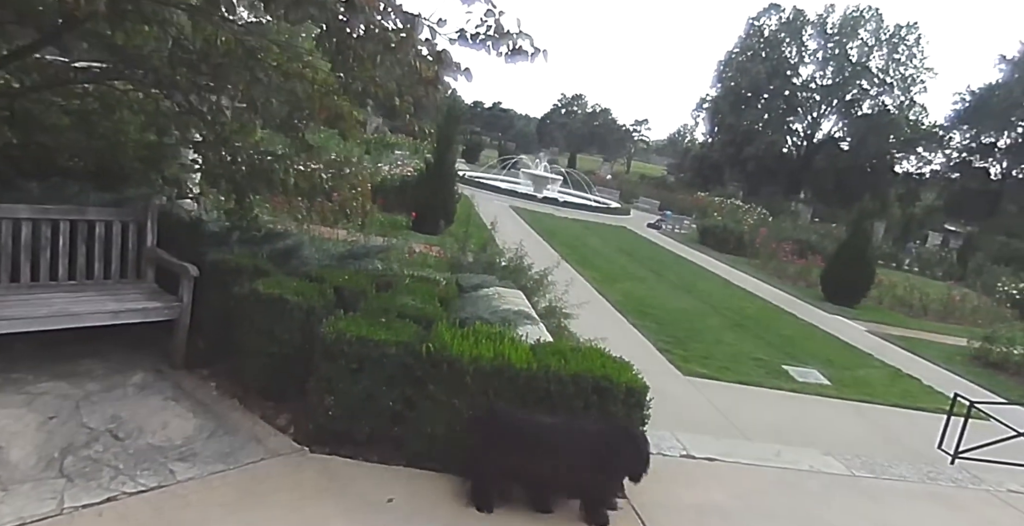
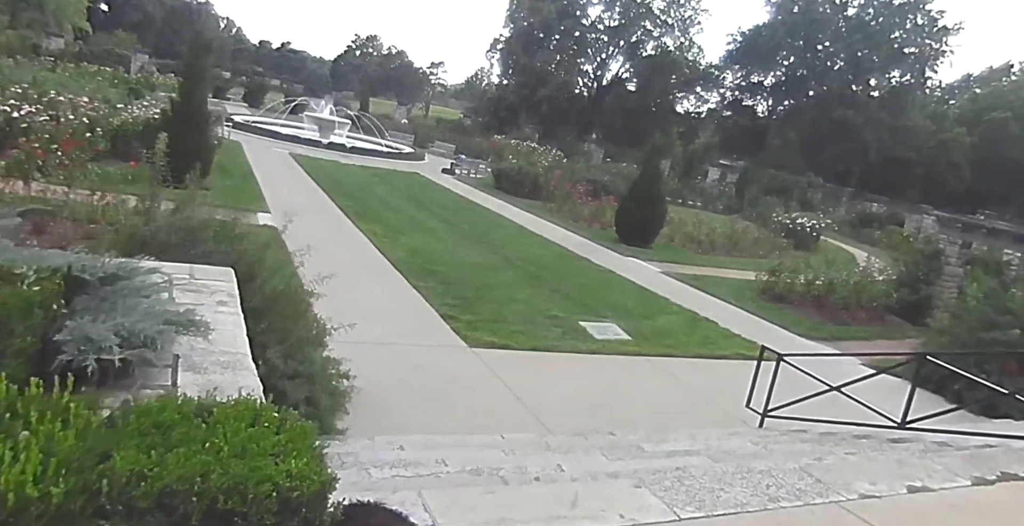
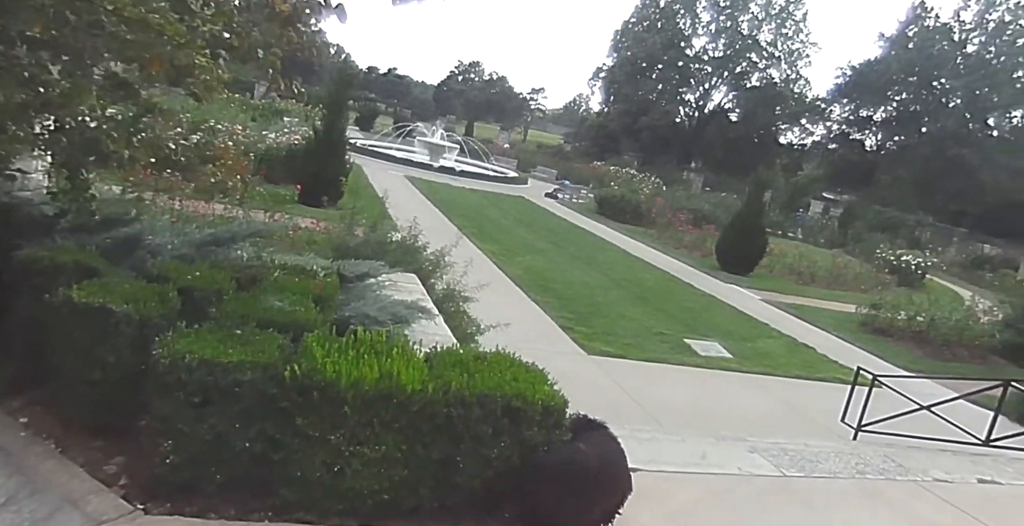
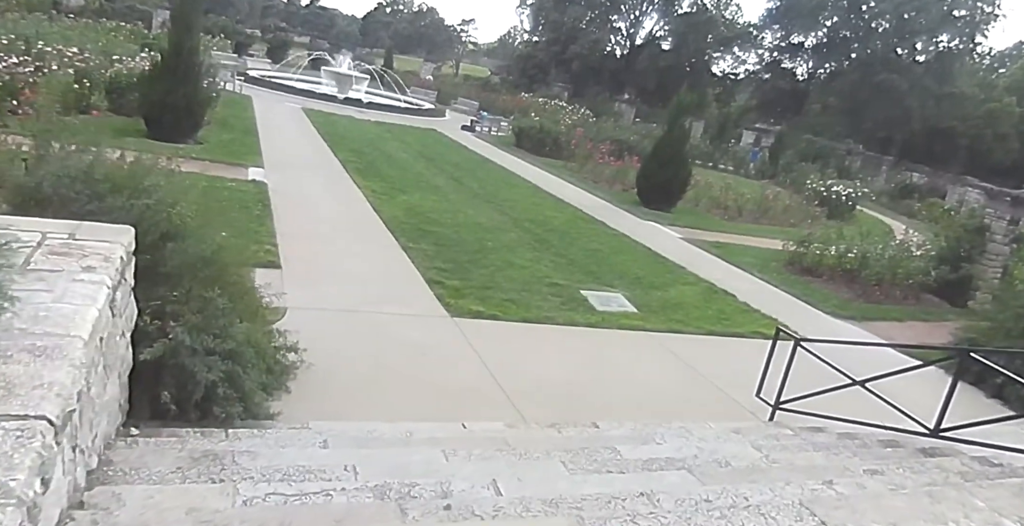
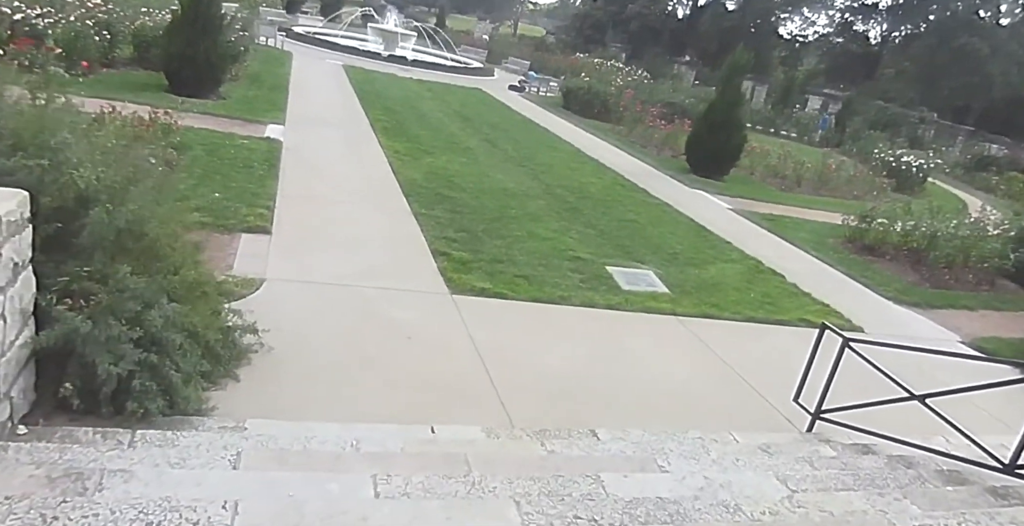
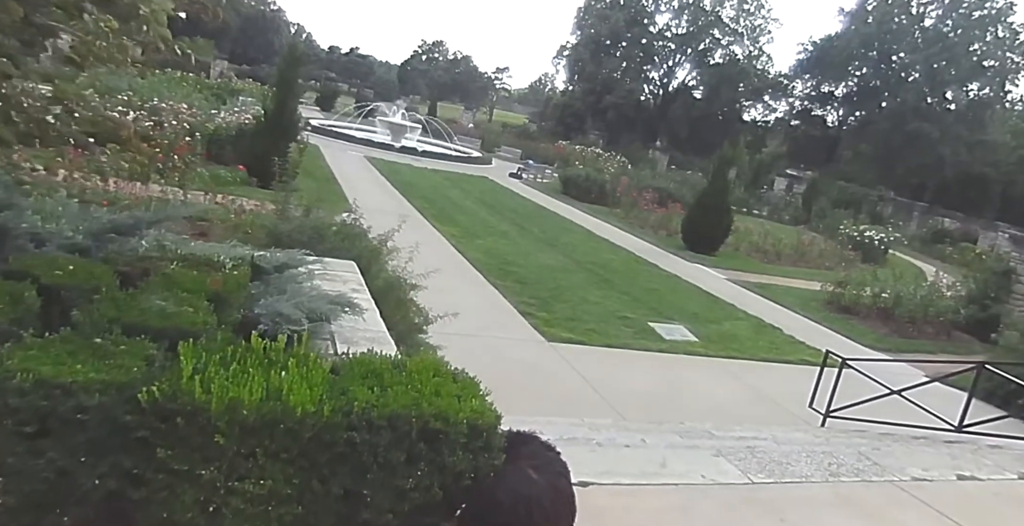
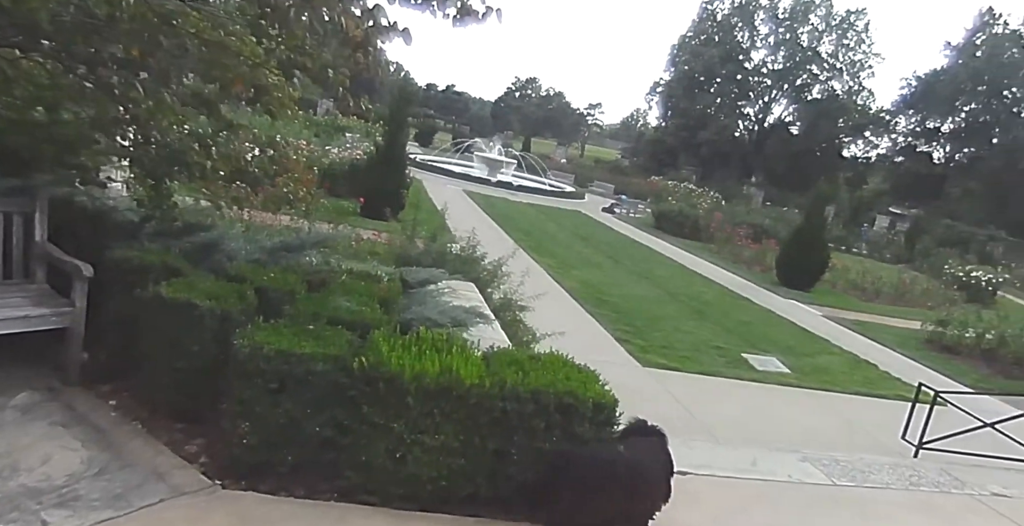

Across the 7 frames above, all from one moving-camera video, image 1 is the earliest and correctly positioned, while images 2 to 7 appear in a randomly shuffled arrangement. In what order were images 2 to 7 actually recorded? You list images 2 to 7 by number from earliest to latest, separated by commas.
7, 3, 6, 2, 4, 5
